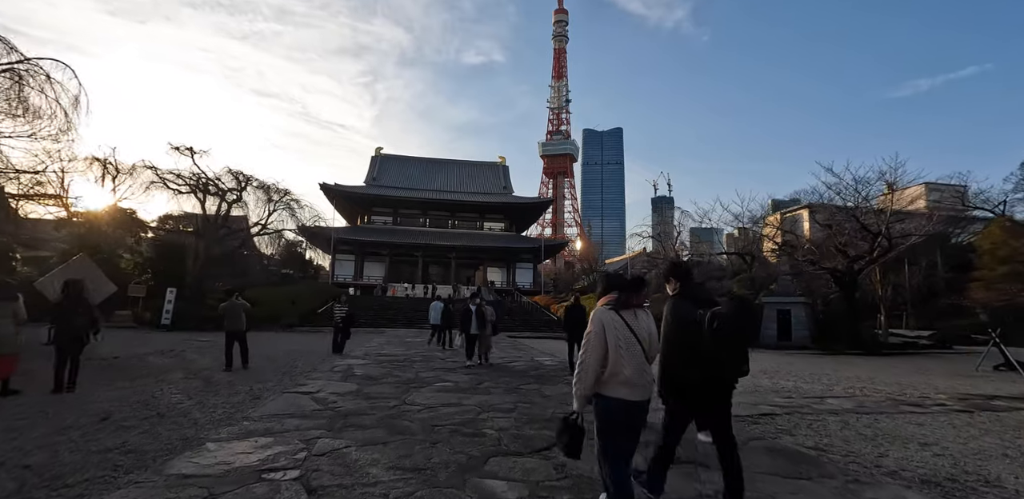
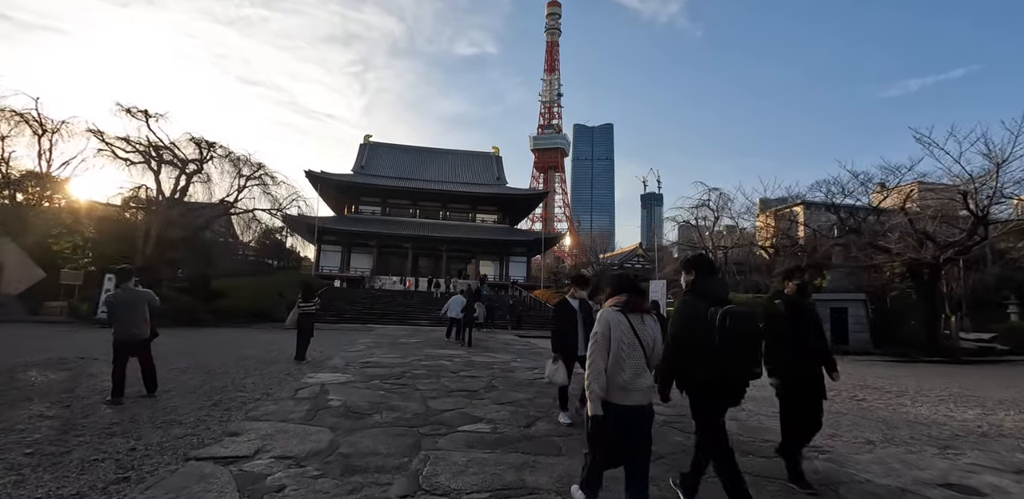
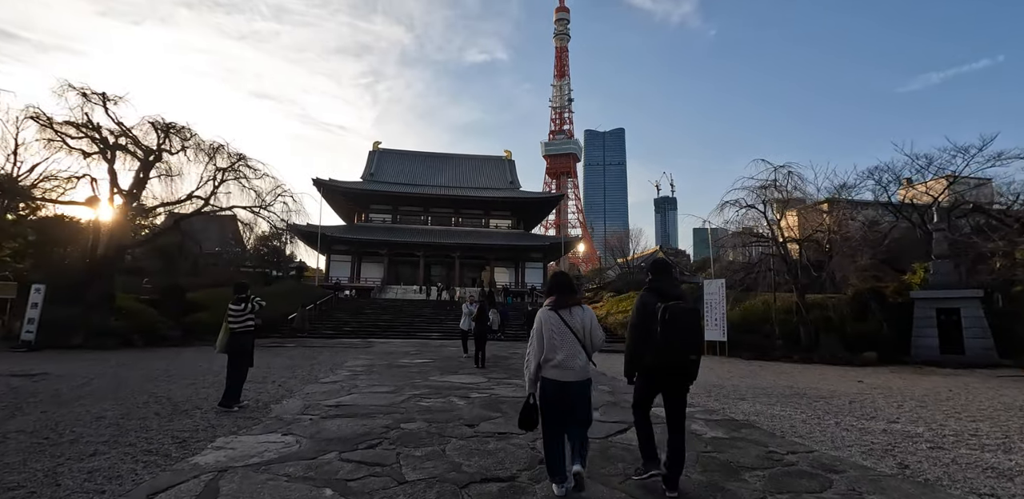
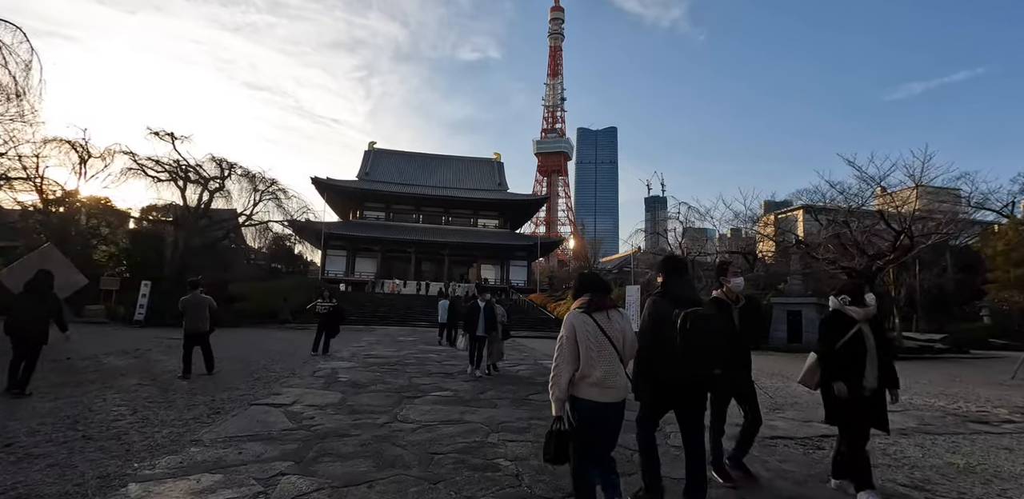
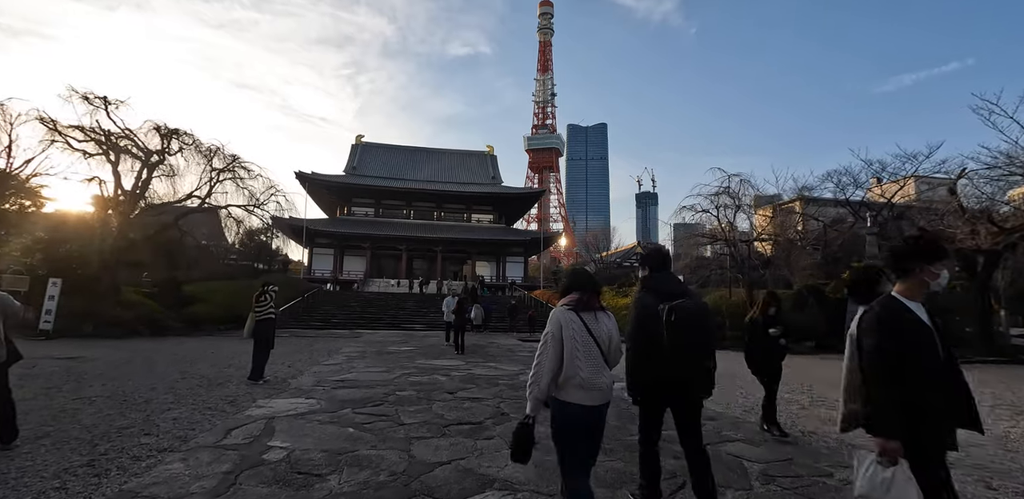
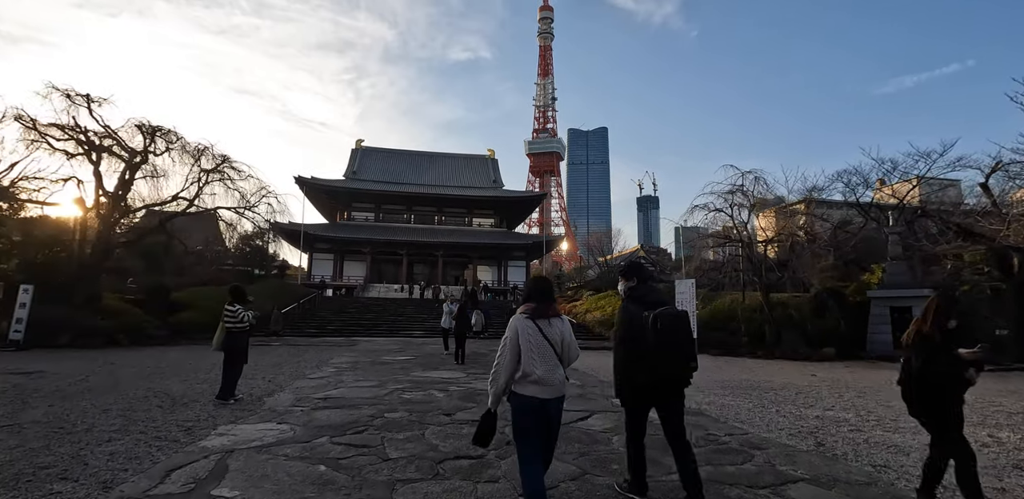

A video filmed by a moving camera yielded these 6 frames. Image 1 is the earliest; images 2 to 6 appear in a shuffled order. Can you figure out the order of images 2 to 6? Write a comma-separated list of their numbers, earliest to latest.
4, 2, 5, 6, 3
